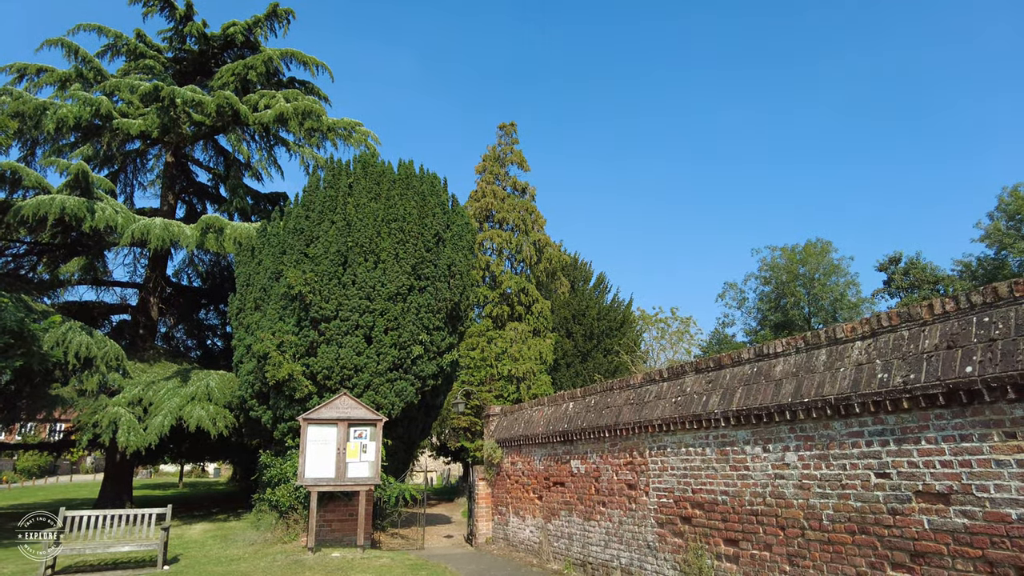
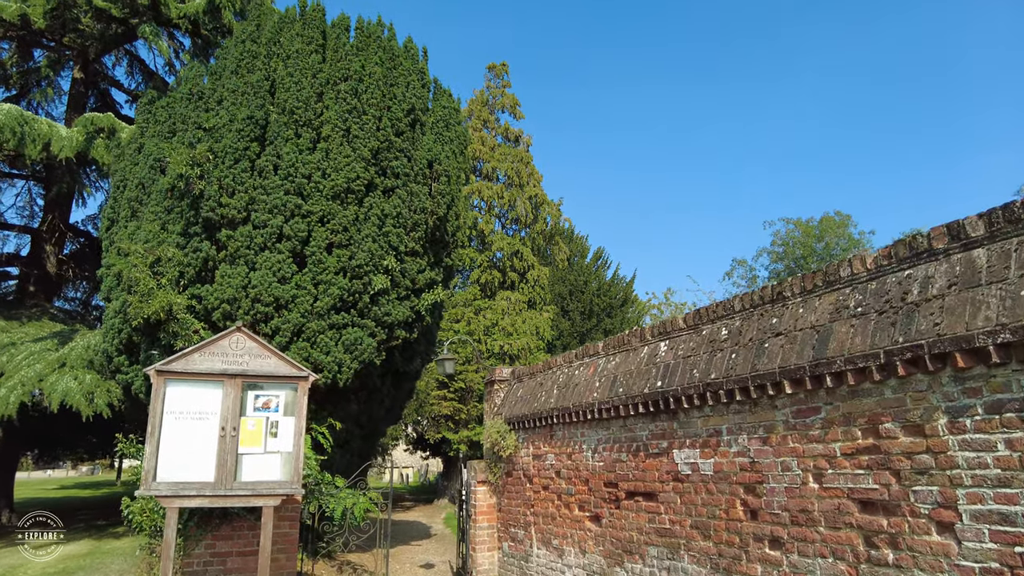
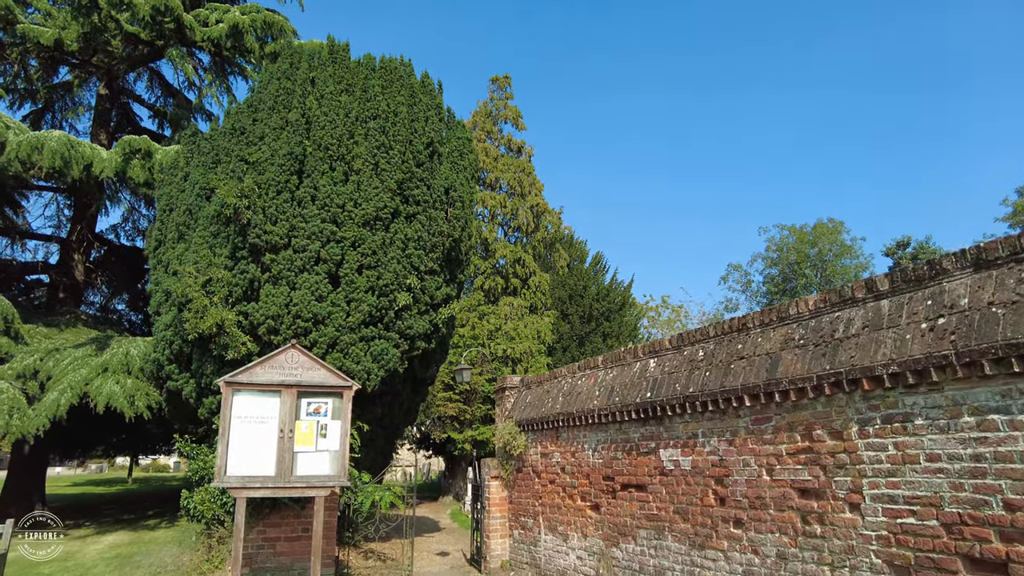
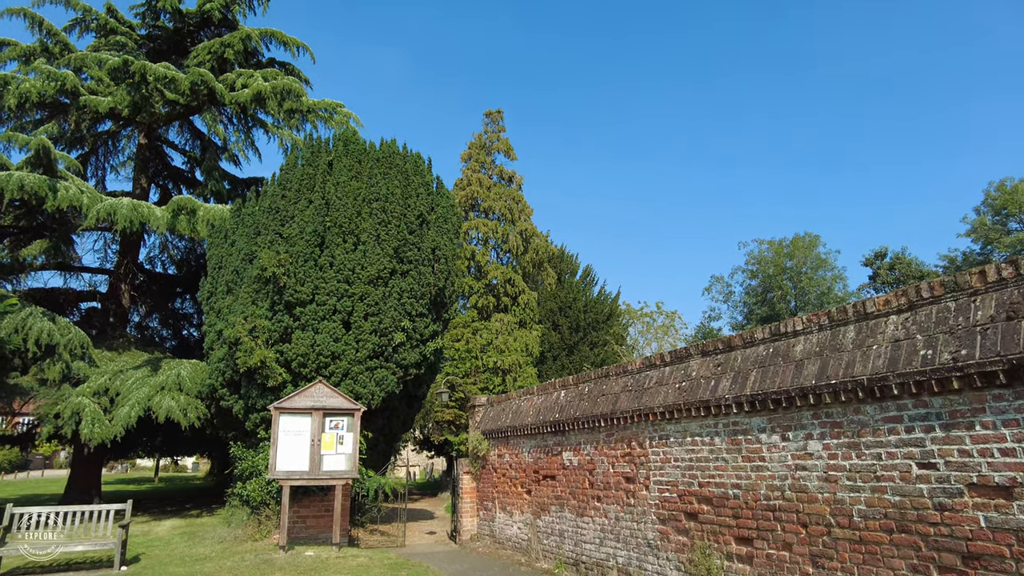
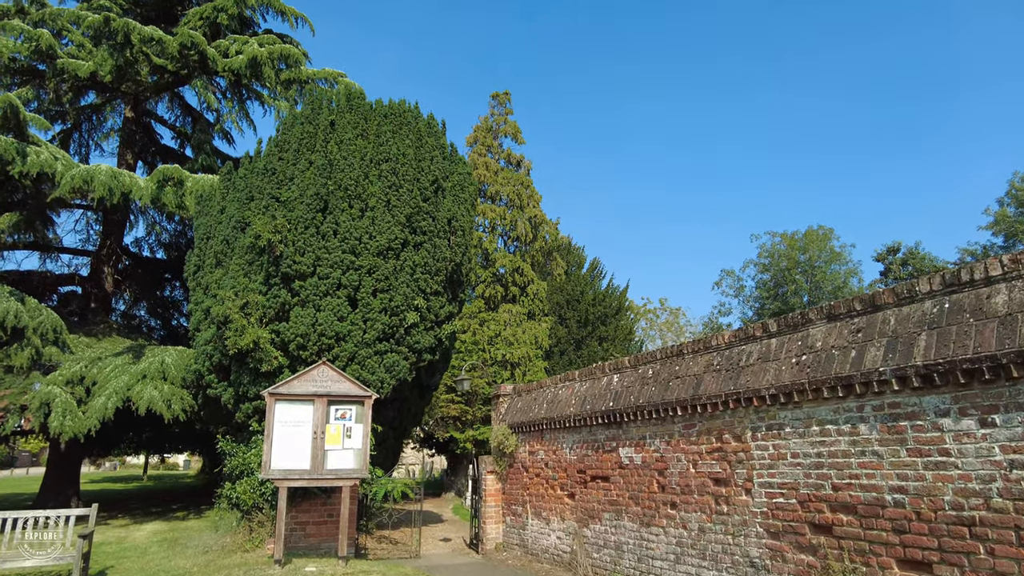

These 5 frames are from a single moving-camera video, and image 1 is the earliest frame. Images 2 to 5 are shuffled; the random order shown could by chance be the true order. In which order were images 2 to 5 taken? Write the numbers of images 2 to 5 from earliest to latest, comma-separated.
4, 5, 3, 2
